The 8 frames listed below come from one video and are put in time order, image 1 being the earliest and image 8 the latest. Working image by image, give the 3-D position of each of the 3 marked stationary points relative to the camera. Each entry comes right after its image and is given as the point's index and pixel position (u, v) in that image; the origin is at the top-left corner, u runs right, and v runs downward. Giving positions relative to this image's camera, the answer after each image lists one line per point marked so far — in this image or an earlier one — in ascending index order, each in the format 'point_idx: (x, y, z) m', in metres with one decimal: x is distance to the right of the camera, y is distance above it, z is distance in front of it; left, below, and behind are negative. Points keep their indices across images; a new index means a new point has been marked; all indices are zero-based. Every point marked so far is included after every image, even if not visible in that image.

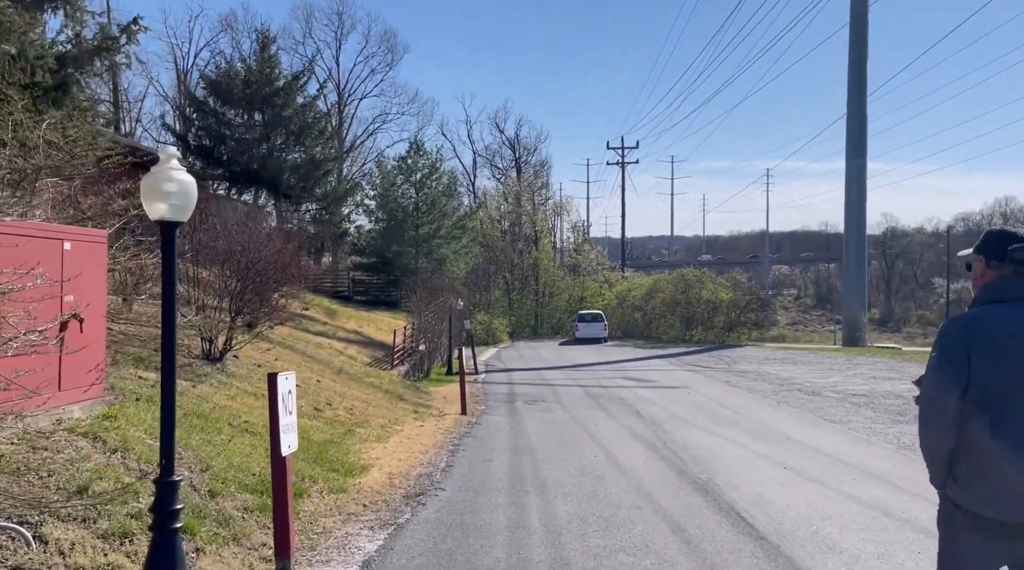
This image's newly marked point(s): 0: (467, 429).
0: (-0.7, -2.2, +14.1) m
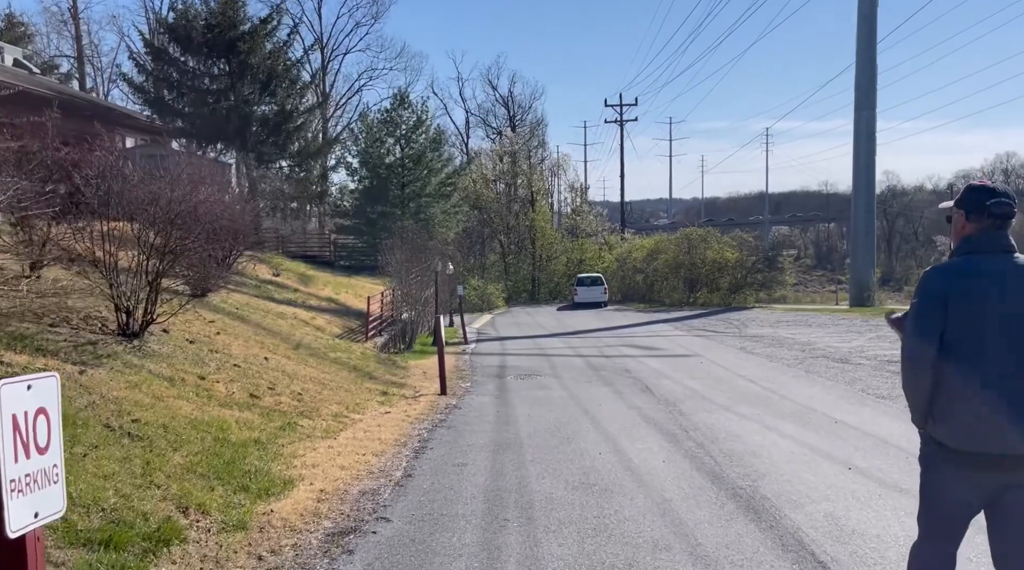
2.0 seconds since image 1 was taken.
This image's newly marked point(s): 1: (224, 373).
0: (-0.9, -1.7, +11.6) m
1: (-3.5, -1.1, +11.1) m
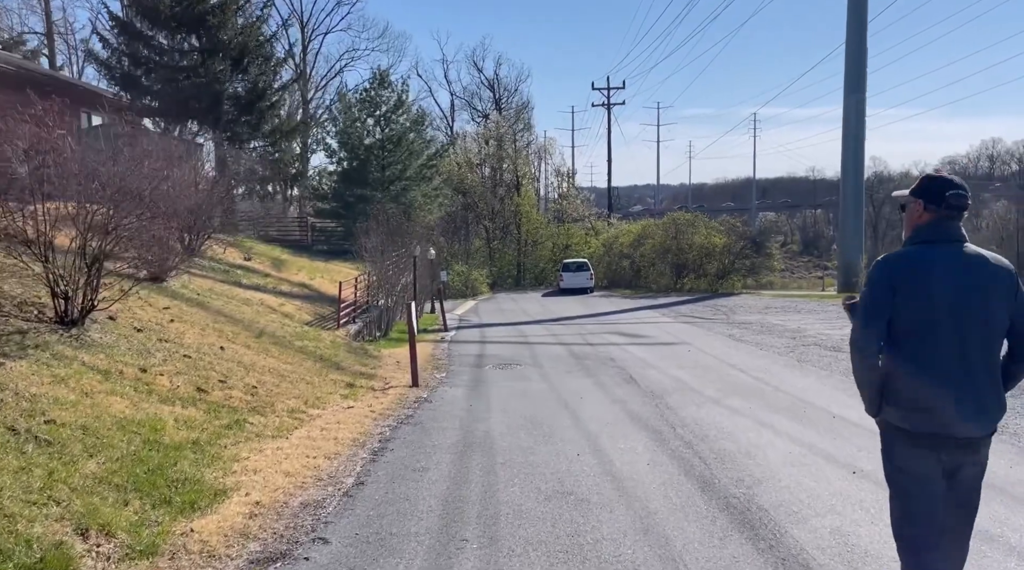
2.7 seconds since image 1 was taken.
0: (-1.2, -1.5, +10.7) m
1: (-3.8, -0.9, +10.2) m
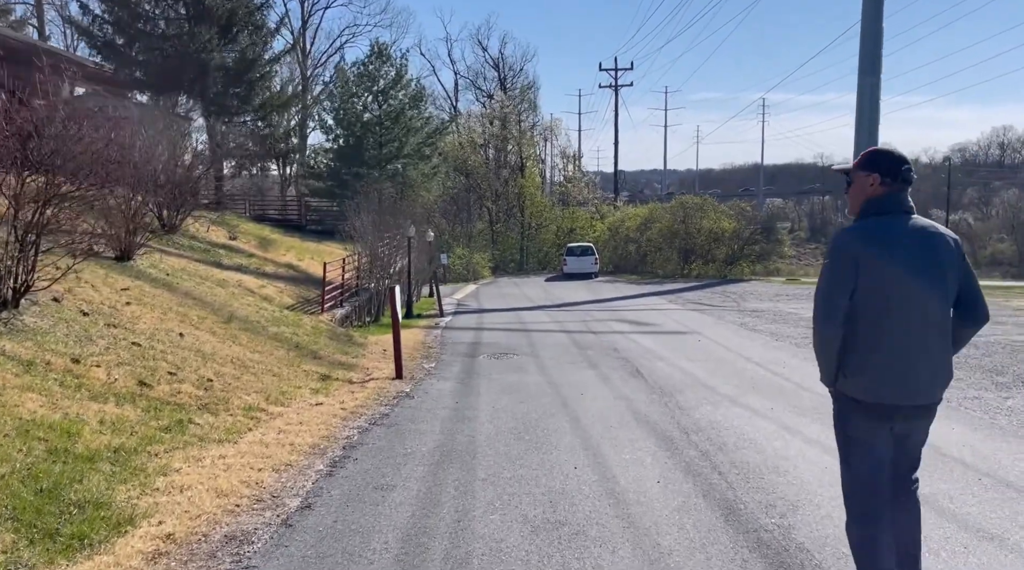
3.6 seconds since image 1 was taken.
0: (-1.3, -1.3, +9.5) m
1: (-3.9, -0.7, +8.9) m
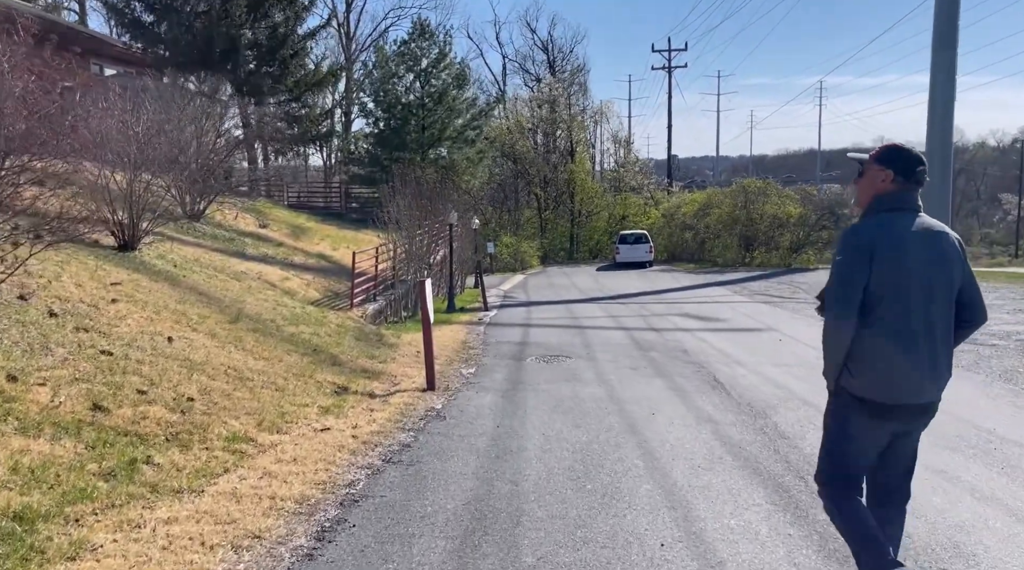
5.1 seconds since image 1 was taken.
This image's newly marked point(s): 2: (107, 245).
0: (-0.8, -1.2, +7.6) m
1: (-3.5, -0.6, +7.2) m
2: (-5.6, +0.6, +12.5) m
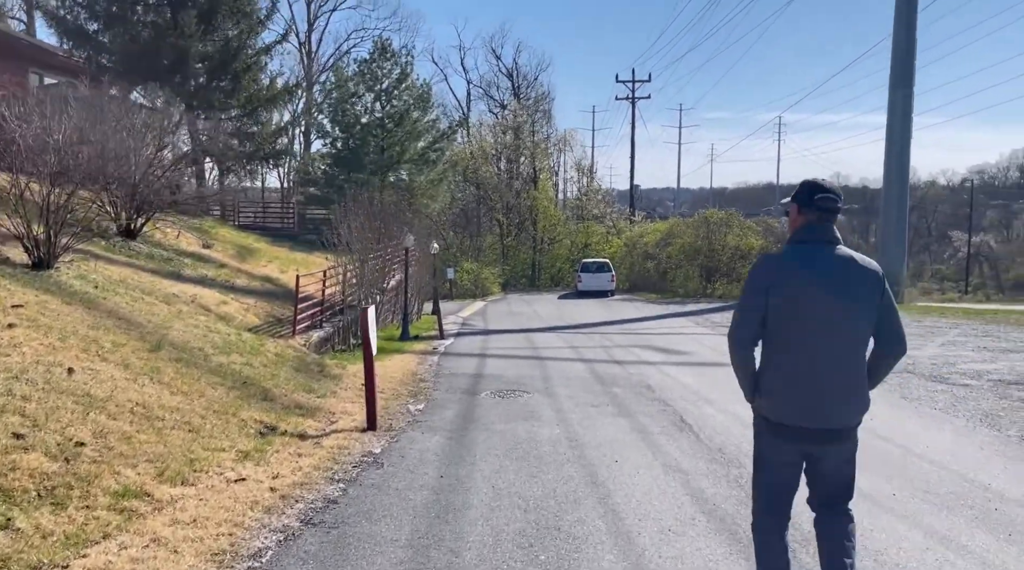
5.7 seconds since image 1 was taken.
0: (-1.2, -1.5, +6.6) m
1: (-3.9, -0.8, +6.1) m
2: (-6.2, +0.3, +11.4) m
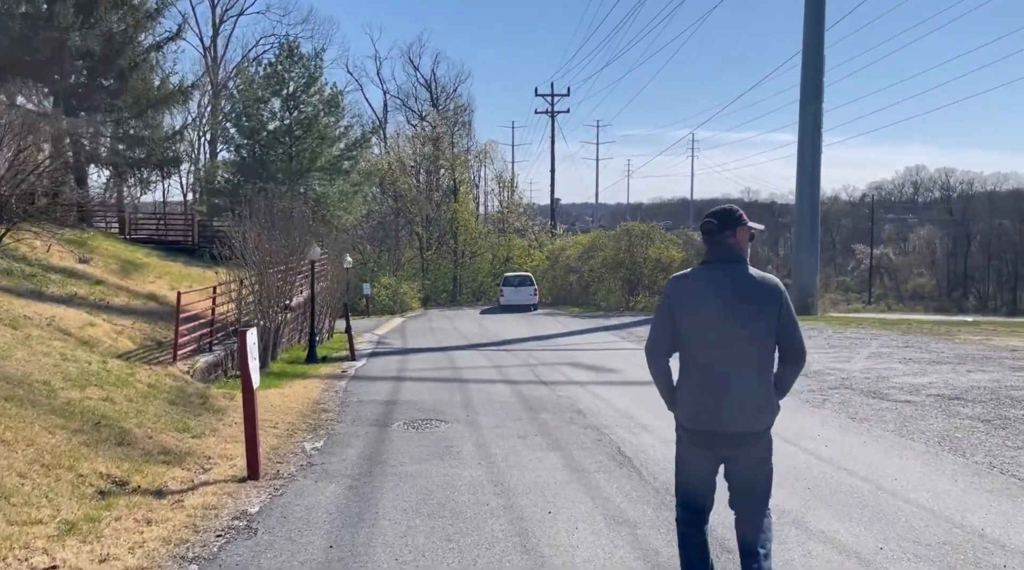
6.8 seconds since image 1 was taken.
0: (-1.7, -1.6, +5.0) m
1: (-4.3, -0.9, +4.3) m
2: (-7.1, +0.1, +9.3) m
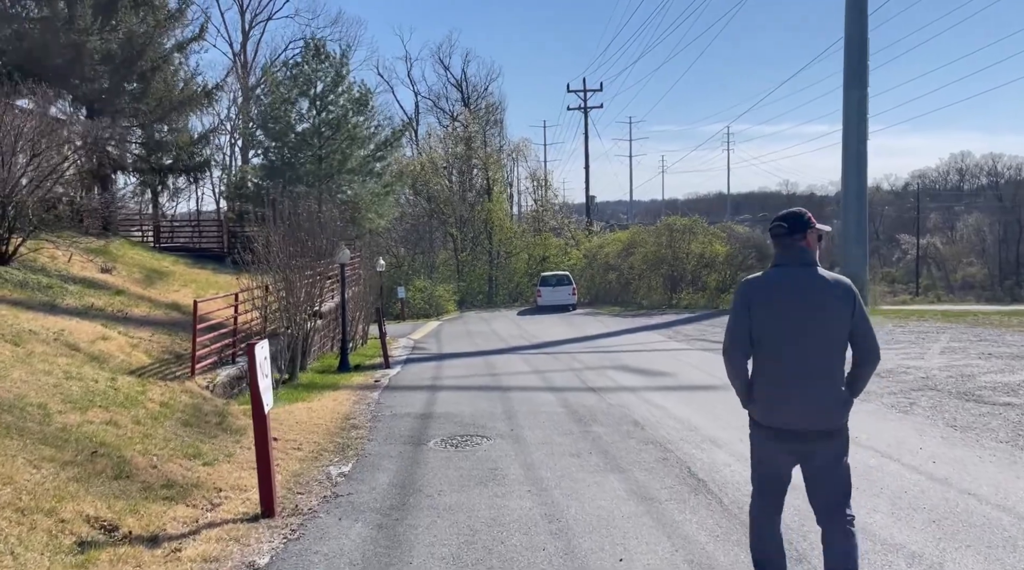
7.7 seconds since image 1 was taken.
0: (-1.4, -1.6, +3.9) m
1: (-4.1, -1.0, +3.3) m
2: (-6.6, -0.1, +8.5) m
